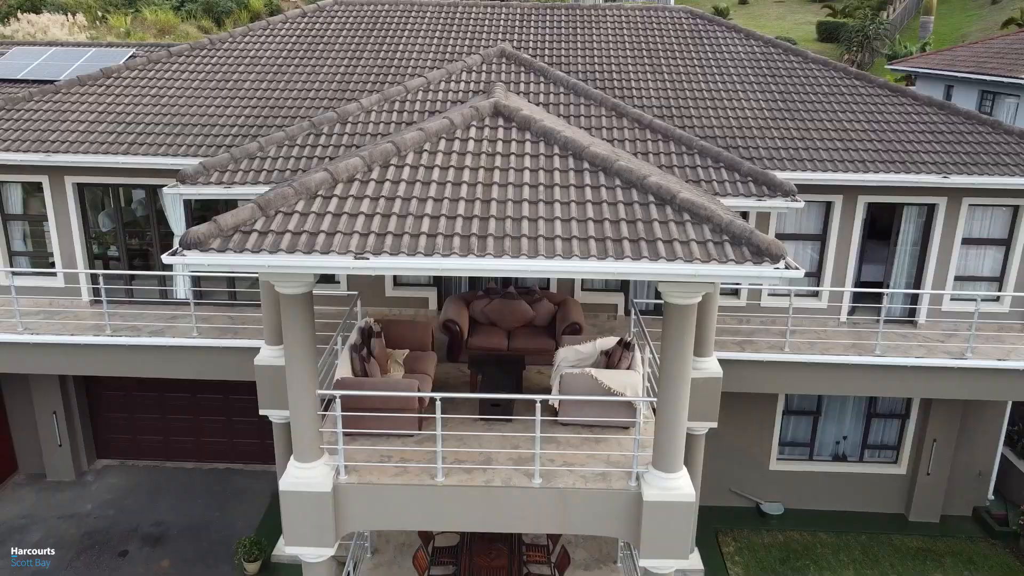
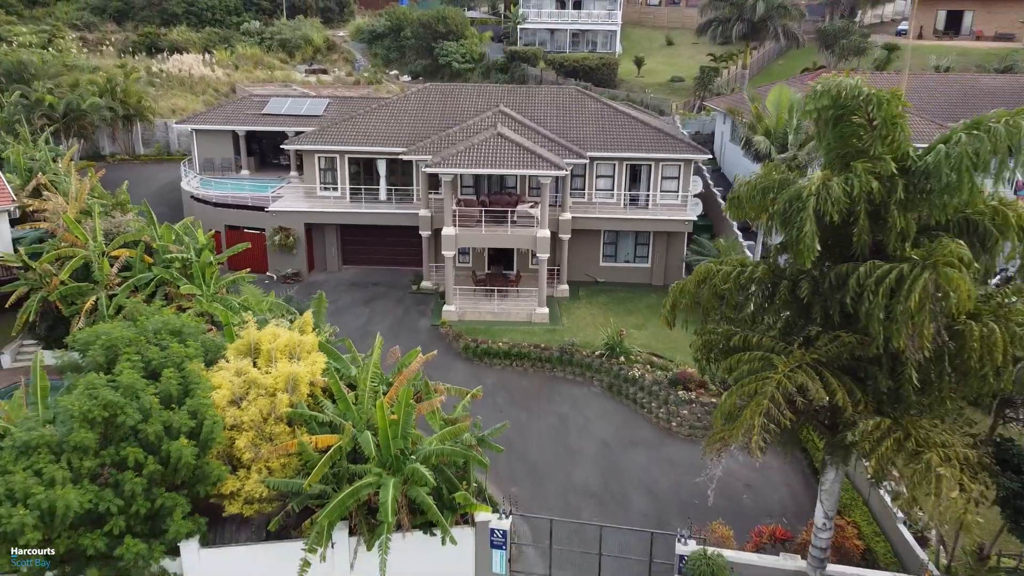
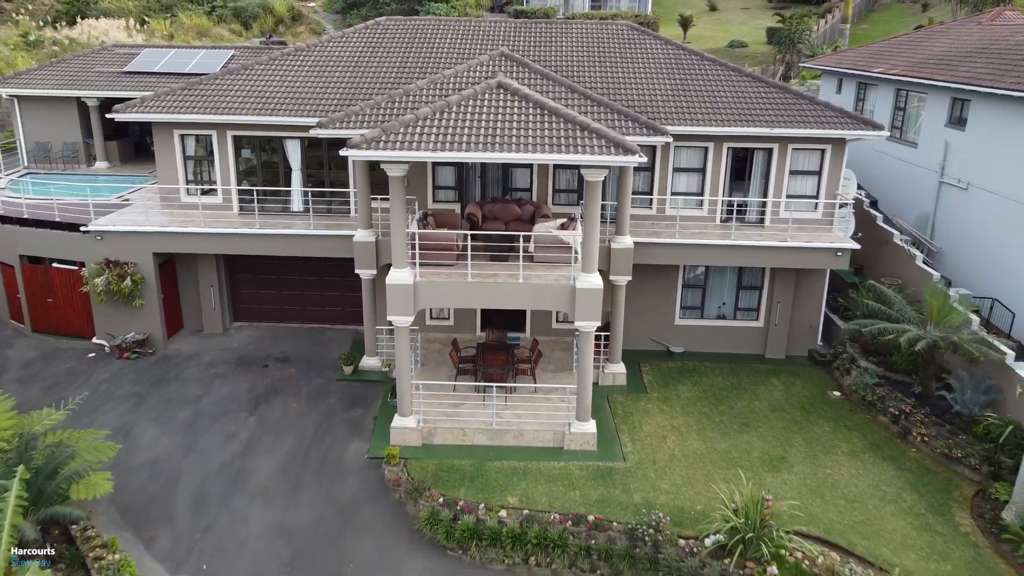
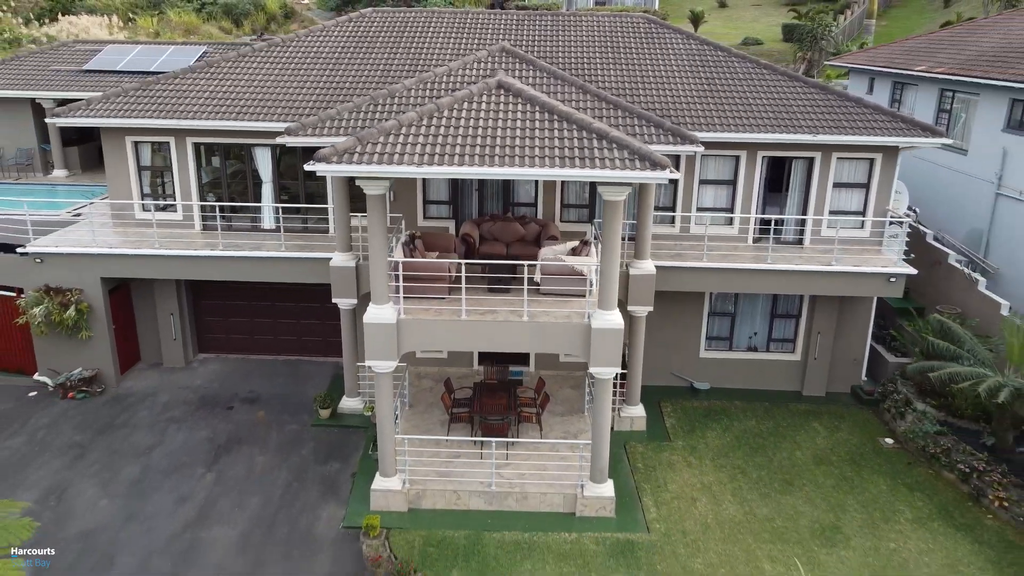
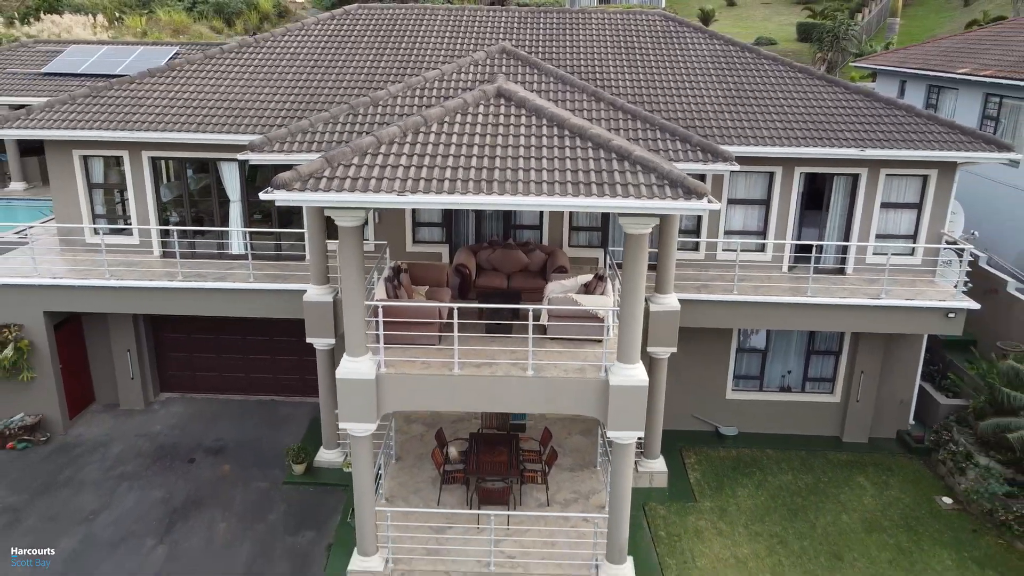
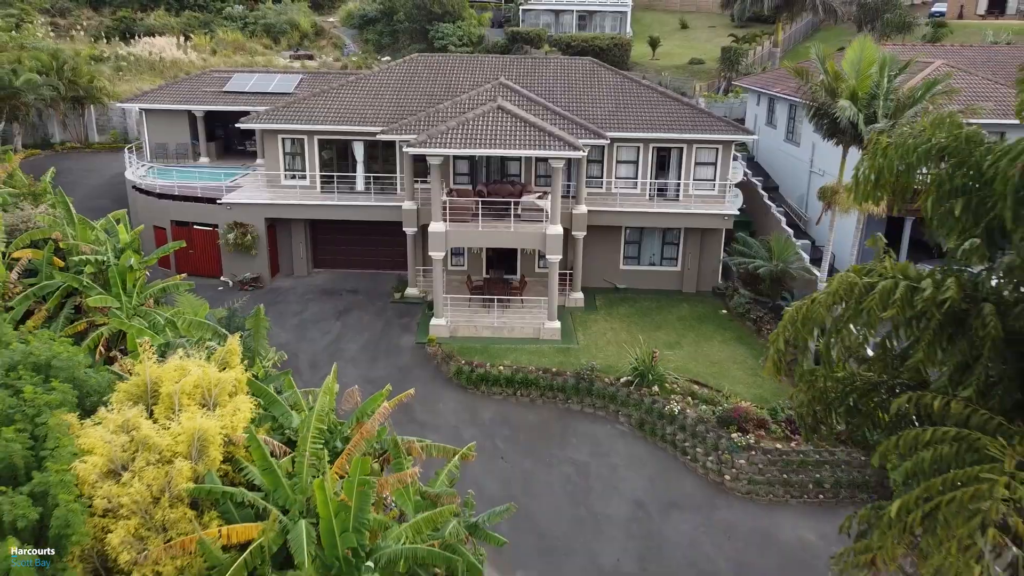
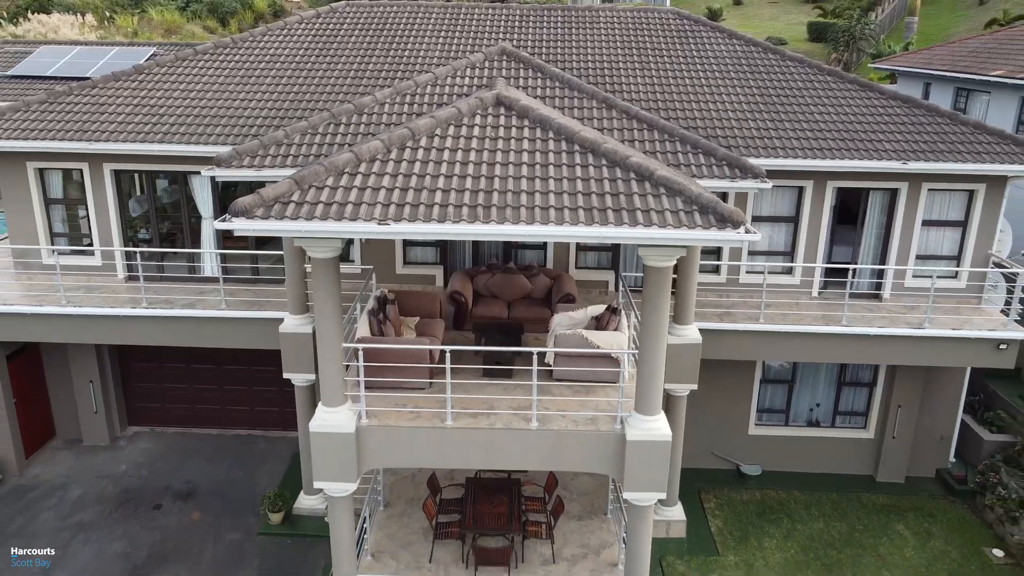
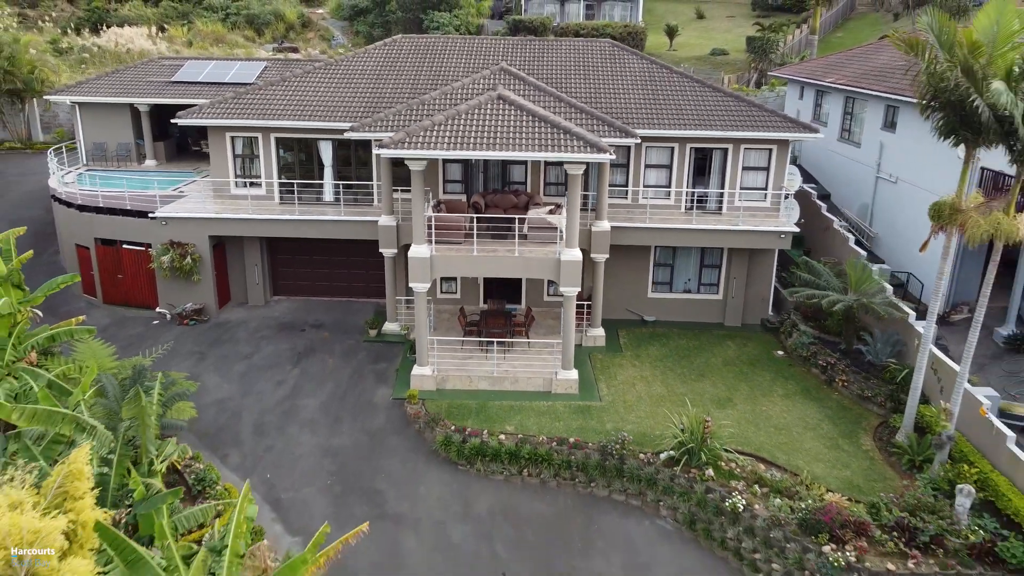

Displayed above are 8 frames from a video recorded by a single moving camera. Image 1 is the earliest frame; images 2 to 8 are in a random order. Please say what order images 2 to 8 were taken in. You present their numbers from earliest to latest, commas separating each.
7, 5, 4, 3, 8, 6, 2
